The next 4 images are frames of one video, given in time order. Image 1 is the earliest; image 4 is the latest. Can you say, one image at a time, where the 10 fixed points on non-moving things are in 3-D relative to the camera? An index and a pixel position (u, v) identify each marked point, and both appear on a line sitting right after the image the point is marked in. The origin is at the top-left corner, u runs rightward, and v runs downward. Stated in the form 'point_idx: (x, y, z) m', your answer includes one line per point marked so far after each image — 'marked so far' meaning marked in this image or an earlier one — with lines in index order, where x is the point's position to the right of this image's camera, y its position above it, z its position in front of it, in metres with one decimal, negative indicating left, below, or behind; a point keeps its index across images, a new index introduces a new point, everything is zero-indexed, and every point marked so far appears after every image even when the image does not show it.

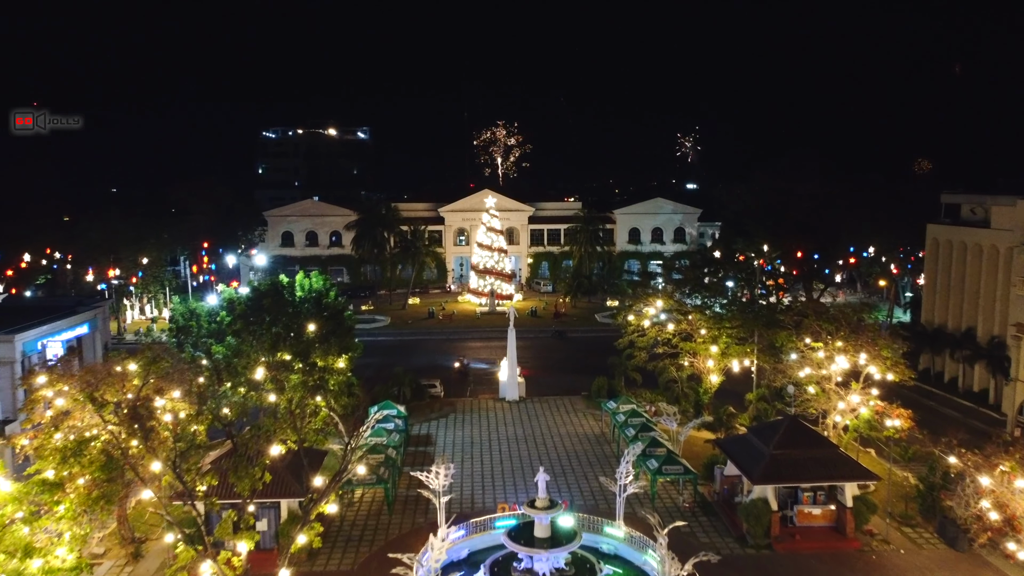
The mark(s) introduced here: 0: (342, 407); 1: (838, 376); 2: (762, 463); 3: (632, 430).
0: (-3.9, -2.7, +18.7) m
1: (+7.4, -2.1, +18.9) m
2: (+4.7, -3.3, +15.5) m
3: (+2.8, -3.3, +19.3) m
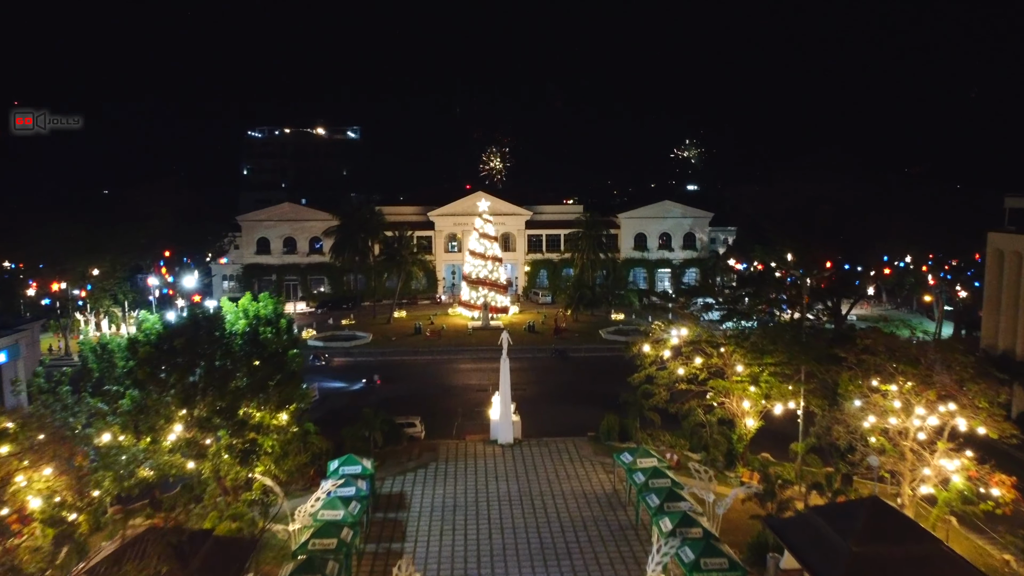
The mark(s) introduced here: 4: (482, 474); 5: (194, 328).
0: (-4.0, -3.3, +14.7) m
1: (+7.3, -2.6, +14.9) m
2: (+4.5, -3.8, +11.4) m
3: (+2.6, -3.9, +15.2) m
4: (-0.7, -4.3, +19.3) m
5: (-5.2, -0.6, +13.7) m
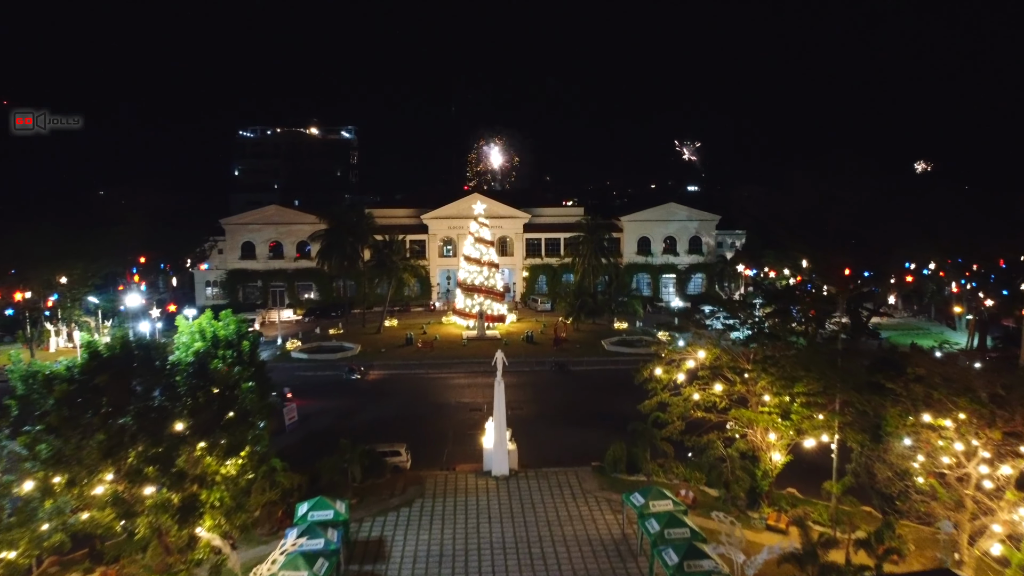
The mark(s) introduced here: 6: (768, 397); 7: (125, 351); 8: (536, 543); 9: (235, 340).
0: (-4.1, -3.6, +12.5) m
1: (+7.2, -2.9, +12.7) m
2: (+4.4, -4.1, +9.3) m
3: (+2.5, -4.2, +13.1) m
4: (-0.8, -4.7, +17.1) m
5: (-5.3, -1.0, +11.5) m
6: (+4.8, -2.0, +15.7) m
7: (-5.4, -0.9, +11.5) m
8: (+0.4, -4.8, +15.6) m
9: (-5.2, -1.0, +15.7) m
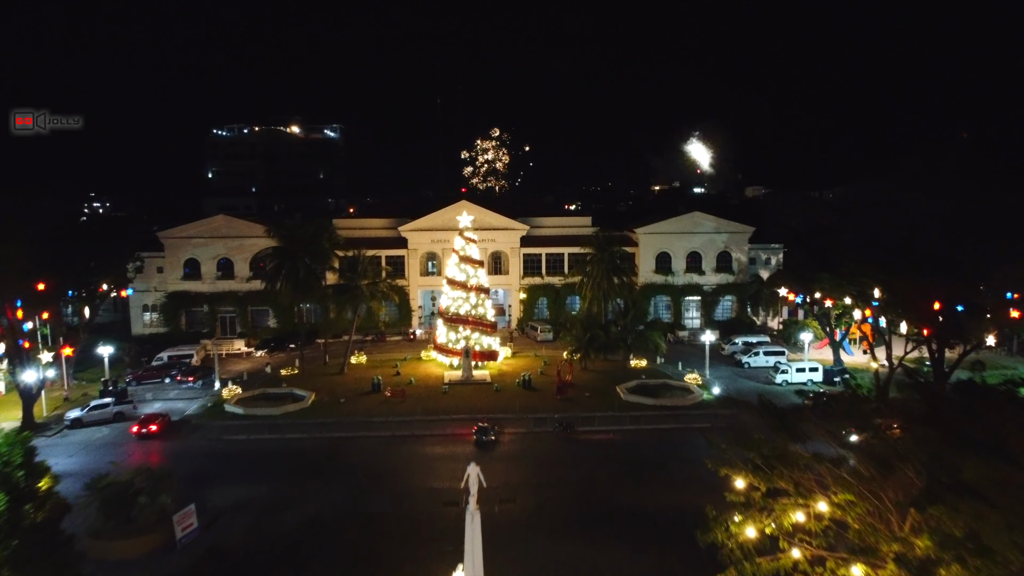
0: (-4.4, -4.7, +5.3) m
1: (+6.9, -4.0, +5.6) m
2: (+4.1, -5.3, +2.1) m
3: (+2.3, -5.3, +5.9) m
4: (-1.1, -5.8, +10.0) m
5: (-5.6, -2.1, +4.4) m
6: (+4.6, -3.2, +8.6) m
7: (-5.7, -2.0, +4.4) m
8: (+0.2, -5.9, +8.5) m
9: (-5.5, -2.1, +8.6) m
